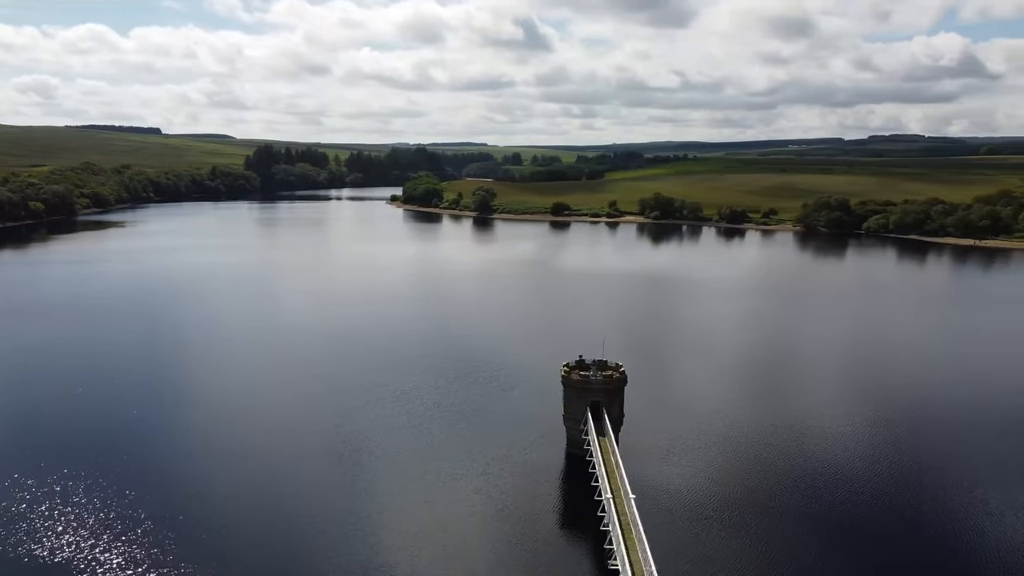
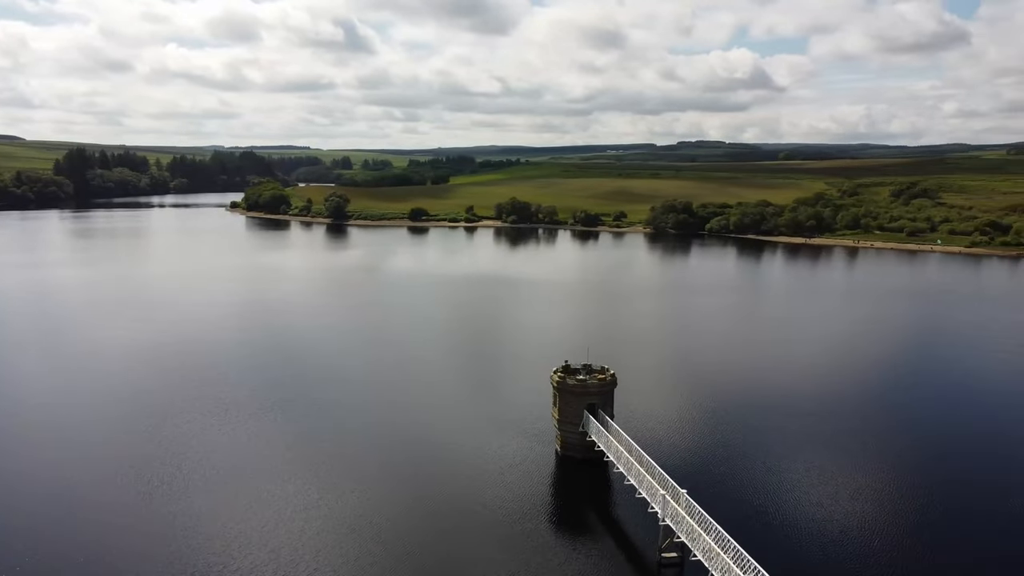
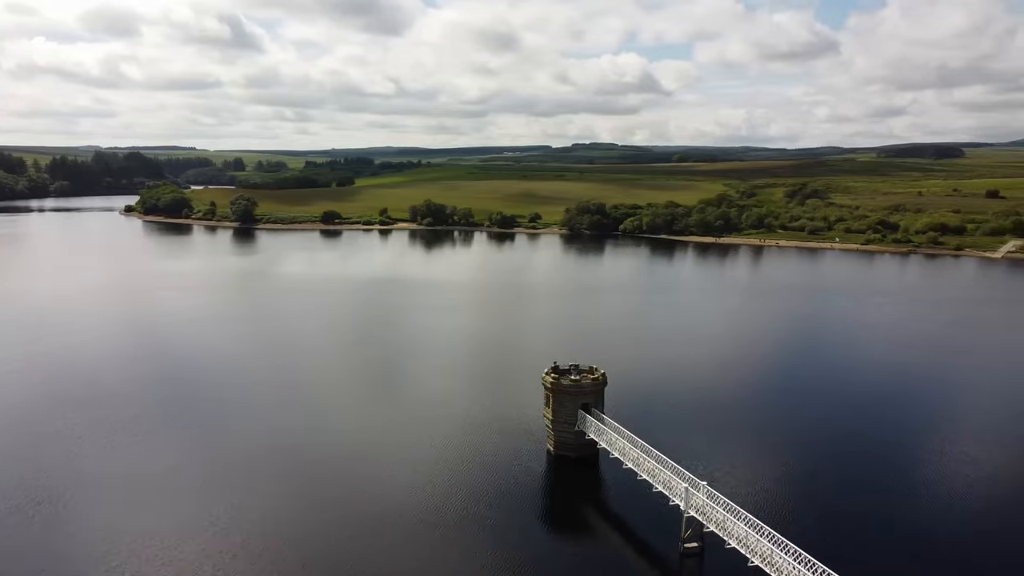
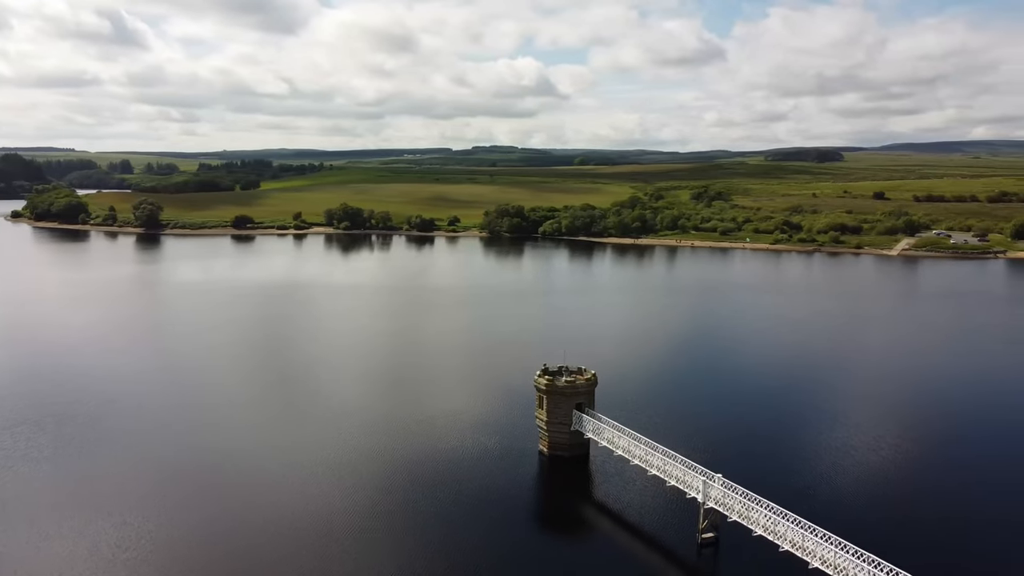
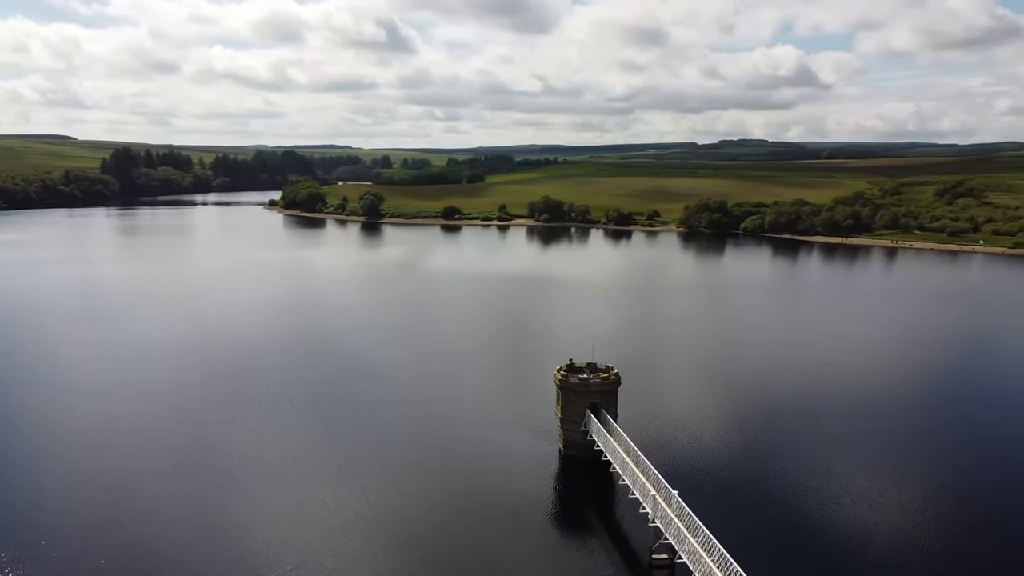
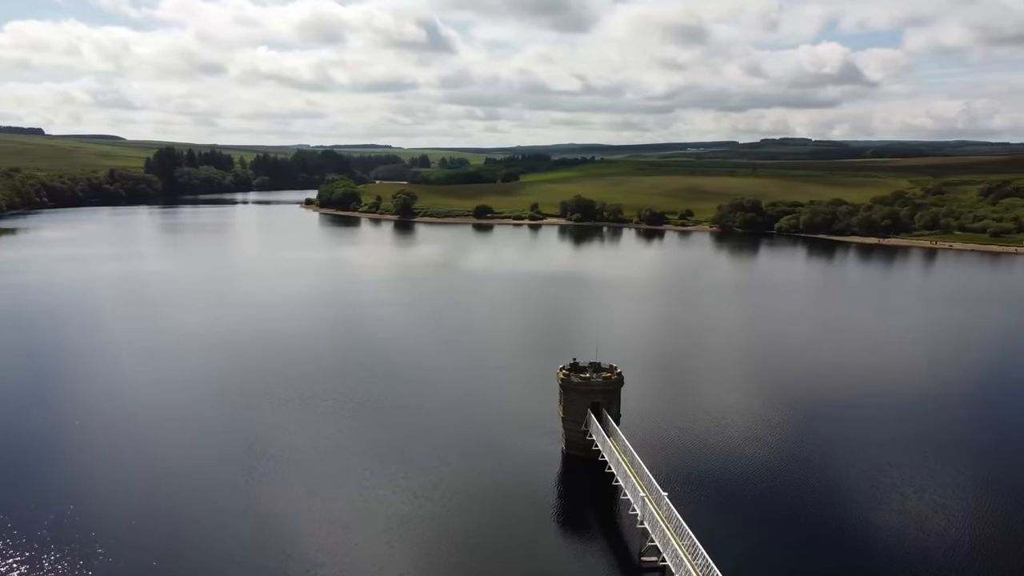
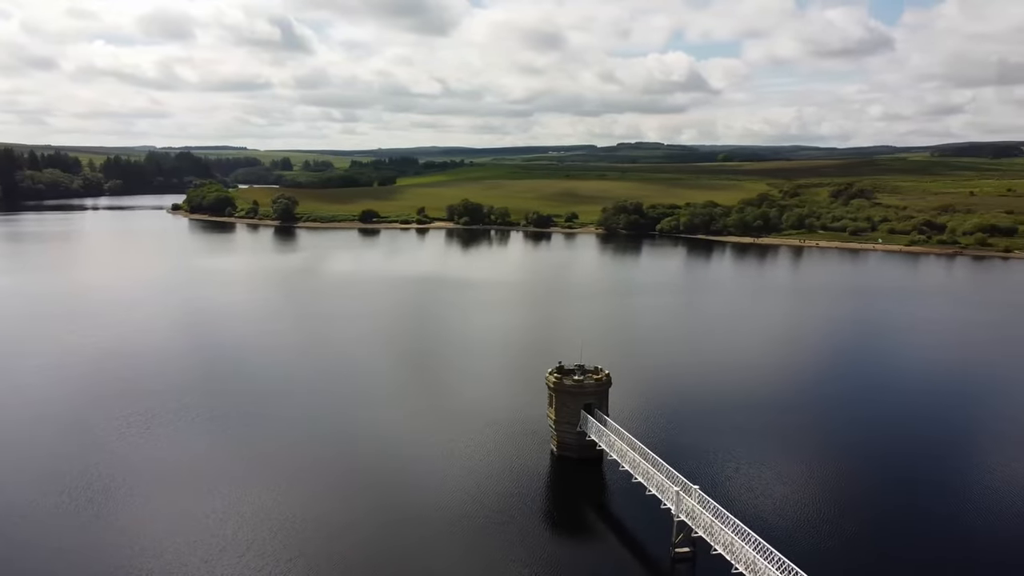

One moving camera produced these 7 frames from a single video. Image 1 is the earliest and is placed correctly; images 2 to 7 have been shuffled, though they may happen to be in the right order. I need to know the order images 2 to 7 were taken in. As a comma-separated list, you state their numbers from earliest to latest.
6, 5, 2, 7, 3, 4
